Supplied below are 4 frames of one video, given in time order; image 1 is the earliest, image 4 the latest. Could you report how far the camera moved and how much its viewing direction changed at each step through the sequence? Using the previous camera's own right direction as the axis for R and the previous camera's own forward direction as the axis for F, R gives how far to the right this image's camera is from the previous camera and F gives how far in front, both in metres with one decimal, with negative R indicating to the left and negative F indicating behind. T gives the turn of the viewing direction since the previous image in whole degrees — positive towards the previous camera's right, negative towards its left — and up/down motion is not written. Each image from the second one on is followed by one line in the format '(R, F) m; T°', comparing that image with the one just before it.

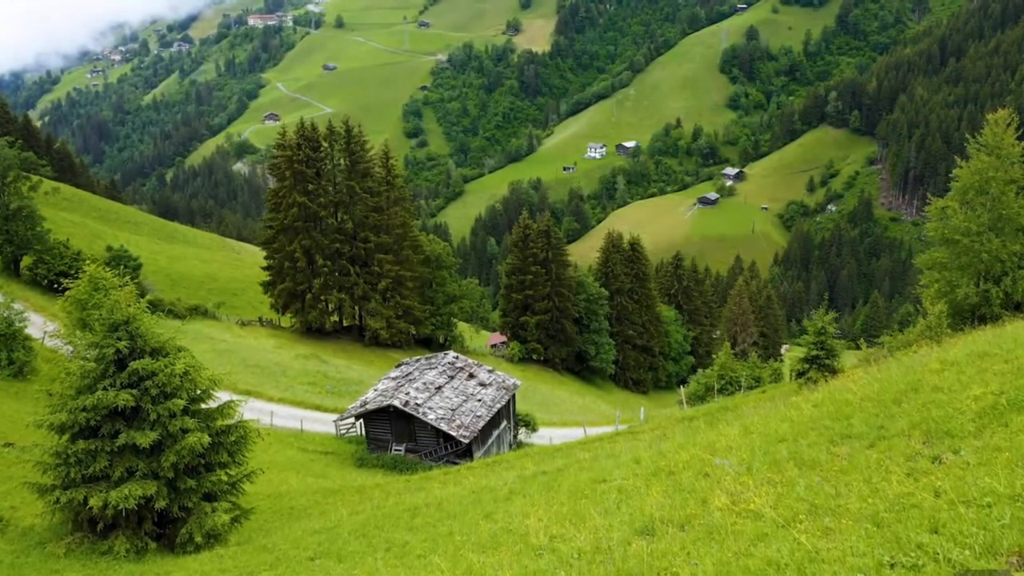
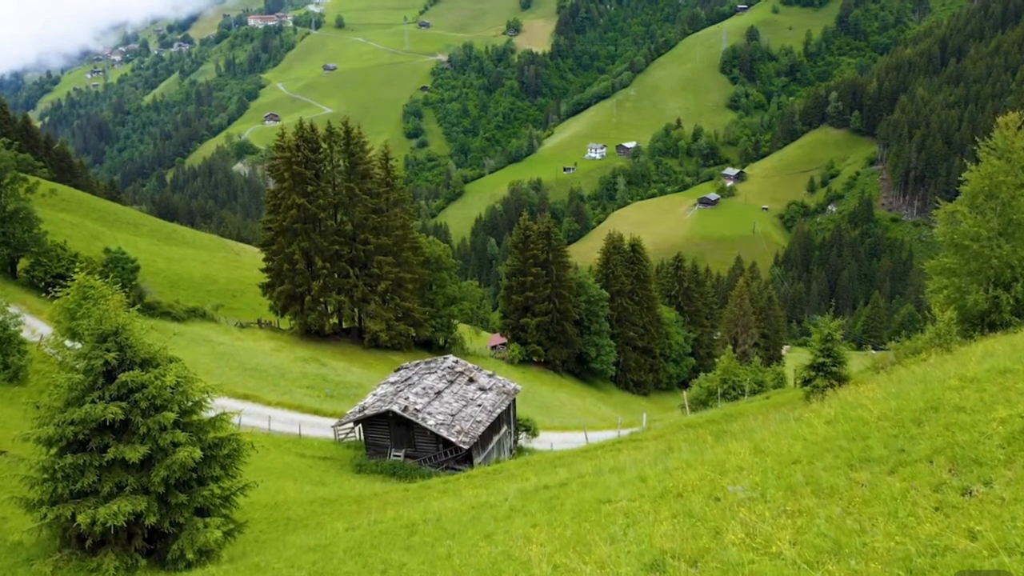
(0.0, +0.6) m; 0°
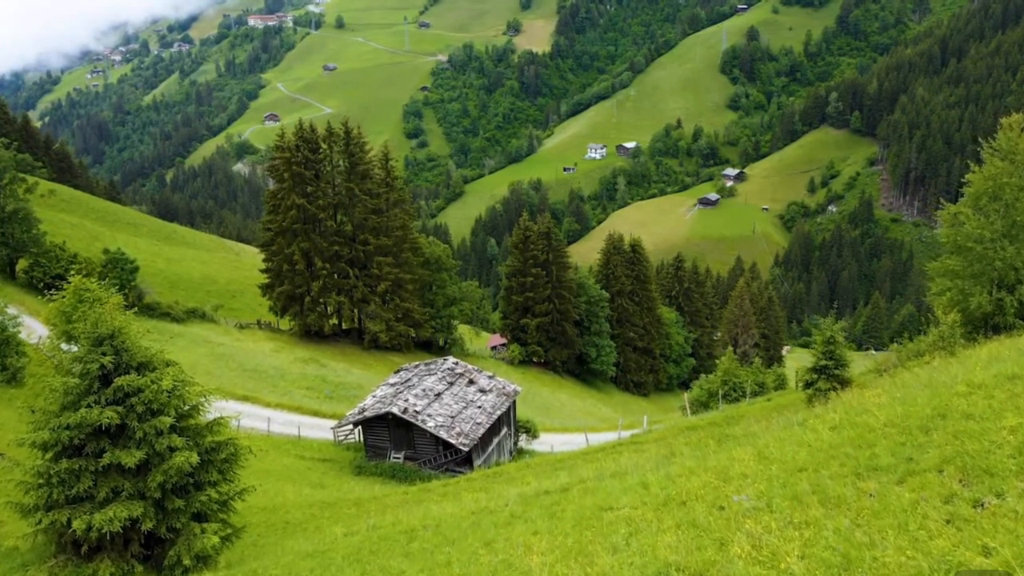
(0.0, +0.2) m; 0°
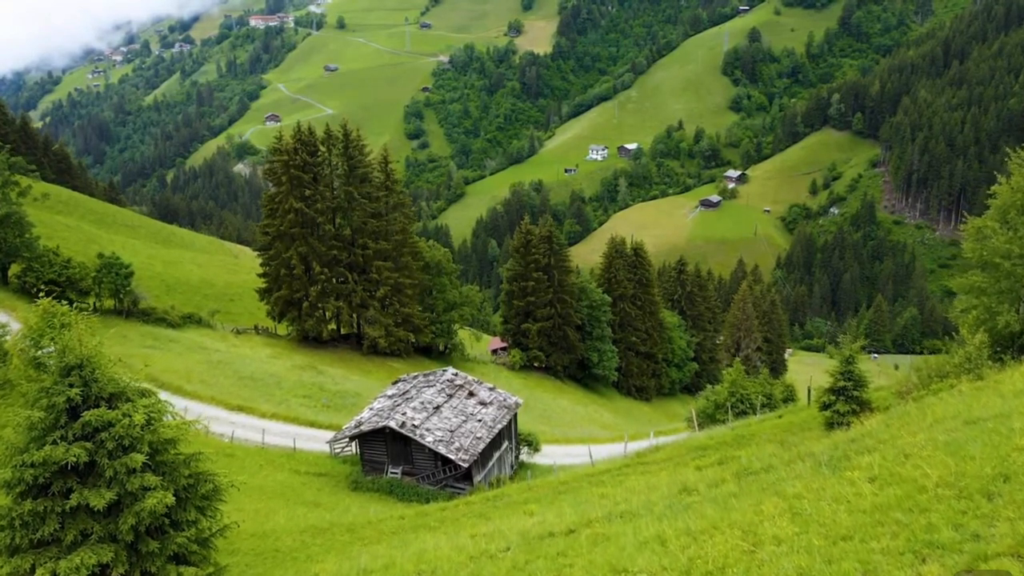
(-0.1, +1.6) m; 0°
